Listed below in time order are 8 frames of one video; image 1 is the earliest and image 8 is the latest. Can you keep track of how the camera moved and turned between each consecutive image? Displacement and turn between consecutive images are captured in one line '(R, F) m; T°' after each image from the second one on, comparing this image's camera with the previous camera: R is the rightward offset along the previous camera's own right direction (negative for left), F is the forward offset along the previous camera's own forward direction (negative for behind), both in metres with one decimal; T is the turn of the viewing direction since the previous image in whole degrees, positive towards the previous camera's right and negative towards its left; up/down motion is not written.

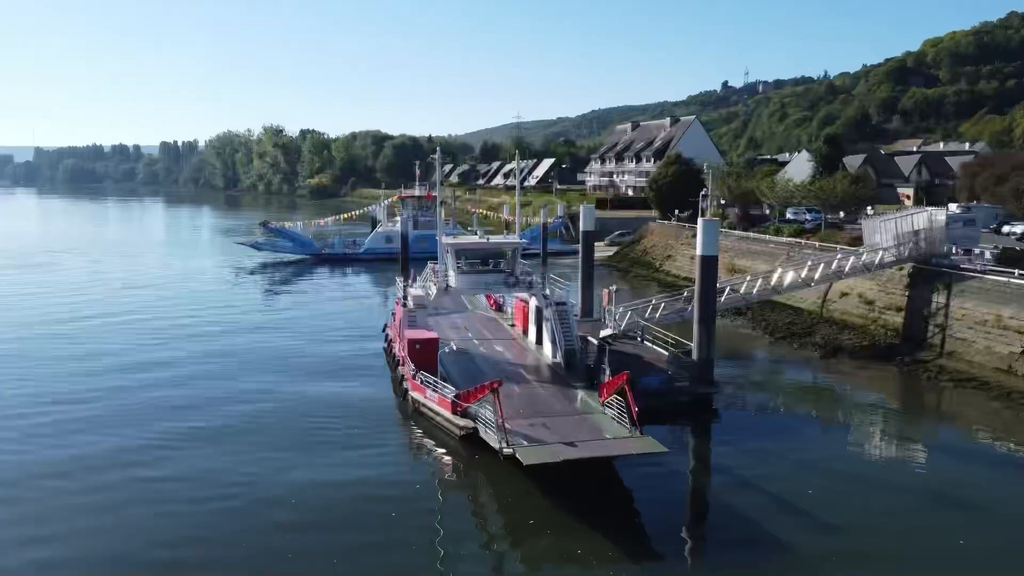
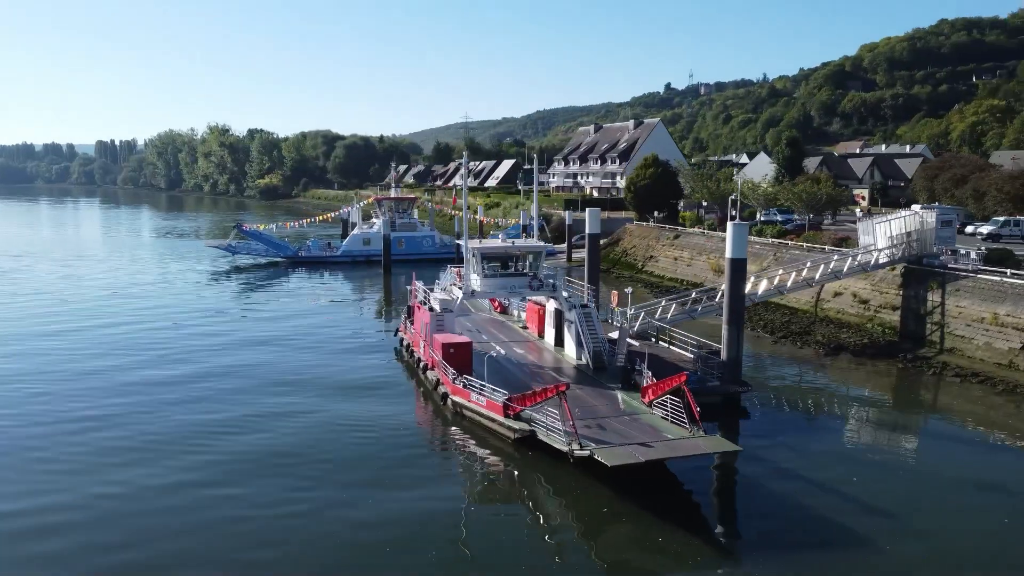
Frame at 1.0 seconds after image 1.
(-2.0, -0.1) m; +4°
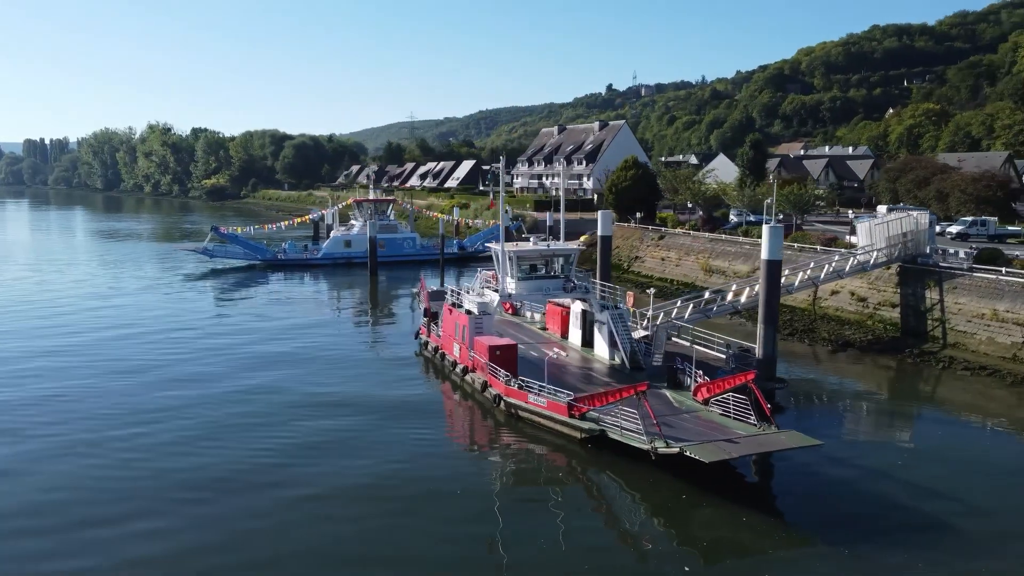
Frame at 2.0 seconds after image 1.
(-2.3, -0.2) m; +4°
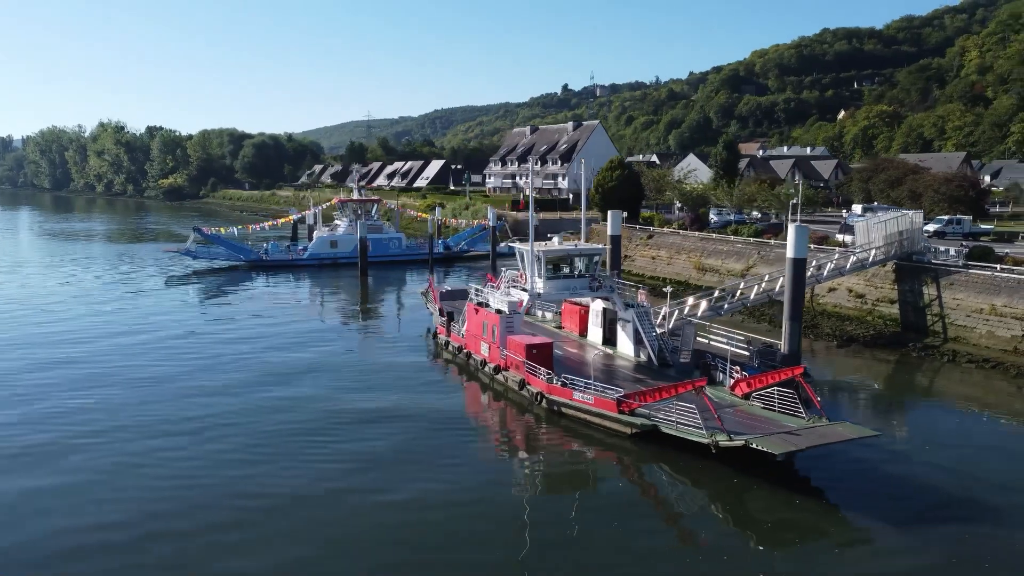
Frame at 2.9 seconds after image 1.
(-1.8, -0.2) m; +3°
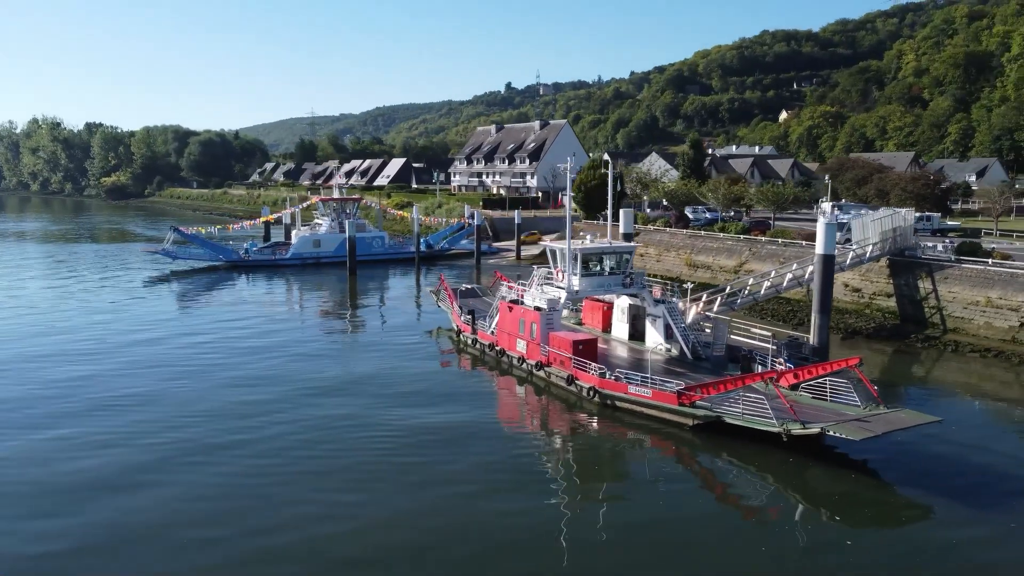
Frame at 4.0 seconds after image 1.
(-2.4, -0.2) m; +4°
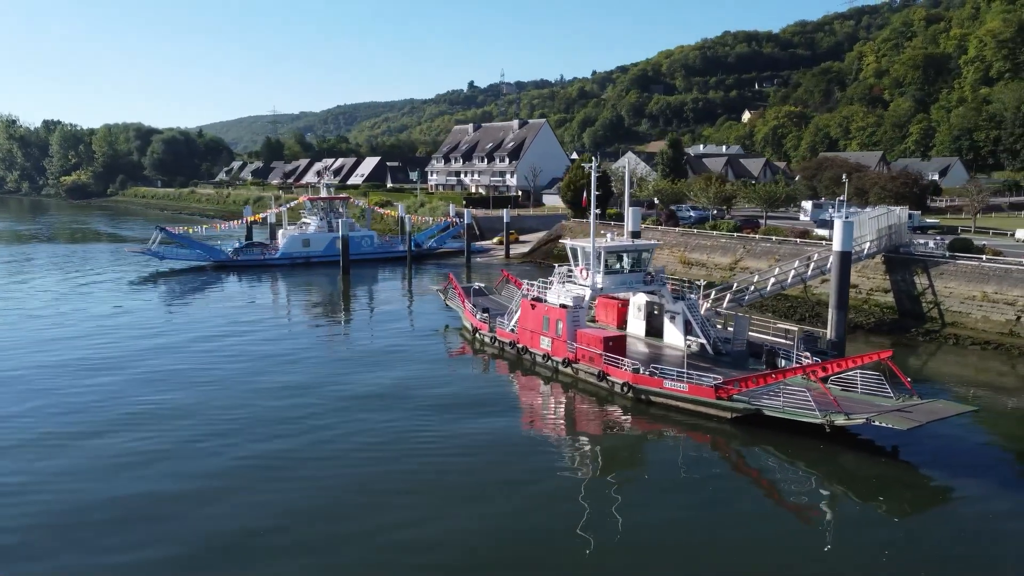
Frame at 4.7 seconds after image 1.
(-1.6, -0.2) m; +3°
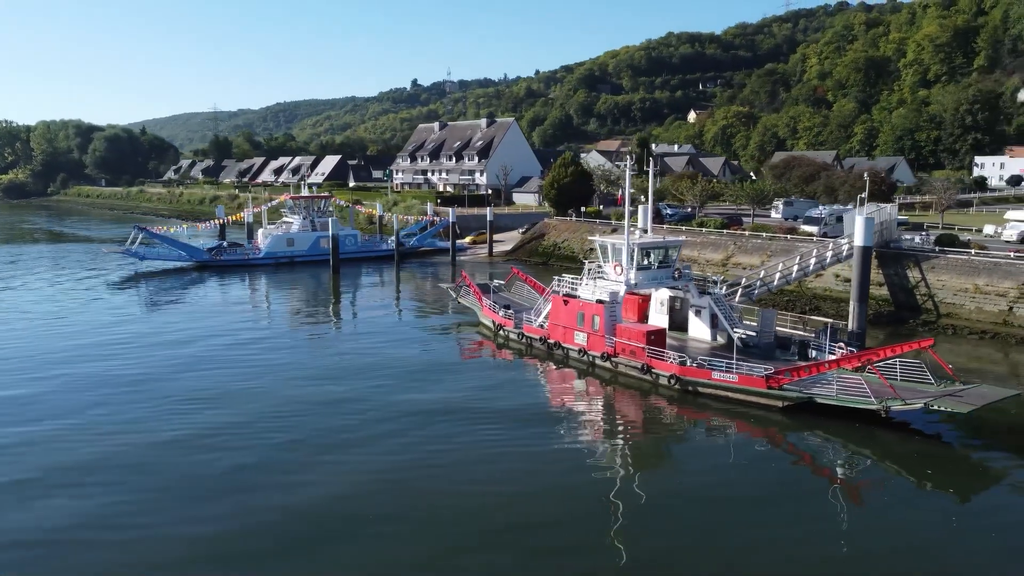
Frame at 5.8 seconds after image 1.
(-2.5, -0.2) m; +4°
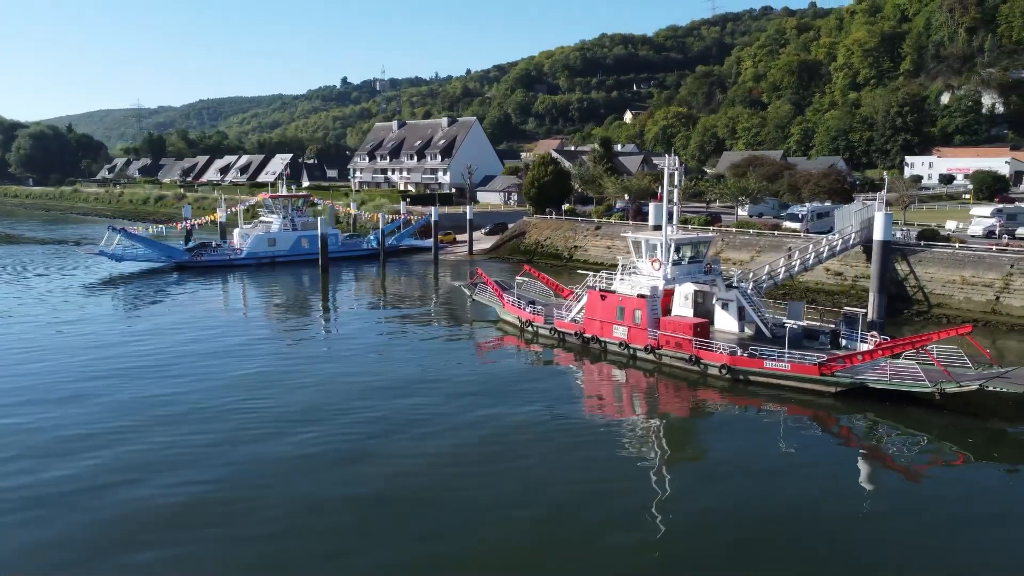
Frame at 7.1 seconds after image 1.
(-3.0, -0.3) m; +5°
